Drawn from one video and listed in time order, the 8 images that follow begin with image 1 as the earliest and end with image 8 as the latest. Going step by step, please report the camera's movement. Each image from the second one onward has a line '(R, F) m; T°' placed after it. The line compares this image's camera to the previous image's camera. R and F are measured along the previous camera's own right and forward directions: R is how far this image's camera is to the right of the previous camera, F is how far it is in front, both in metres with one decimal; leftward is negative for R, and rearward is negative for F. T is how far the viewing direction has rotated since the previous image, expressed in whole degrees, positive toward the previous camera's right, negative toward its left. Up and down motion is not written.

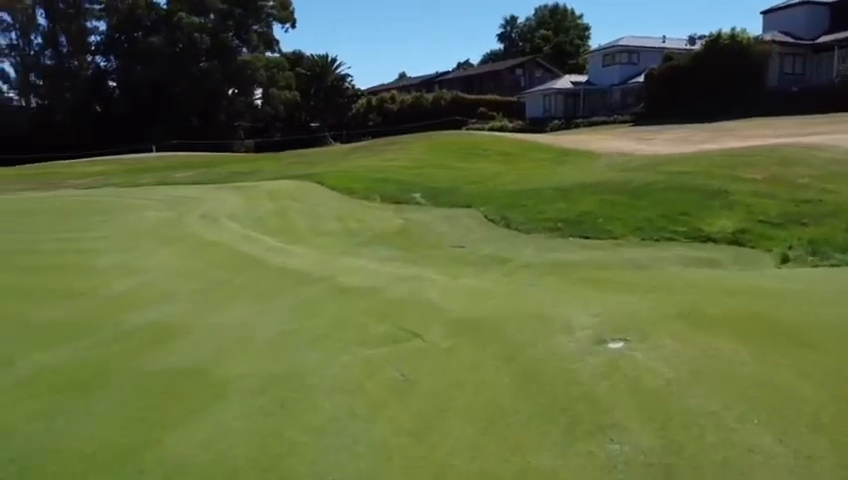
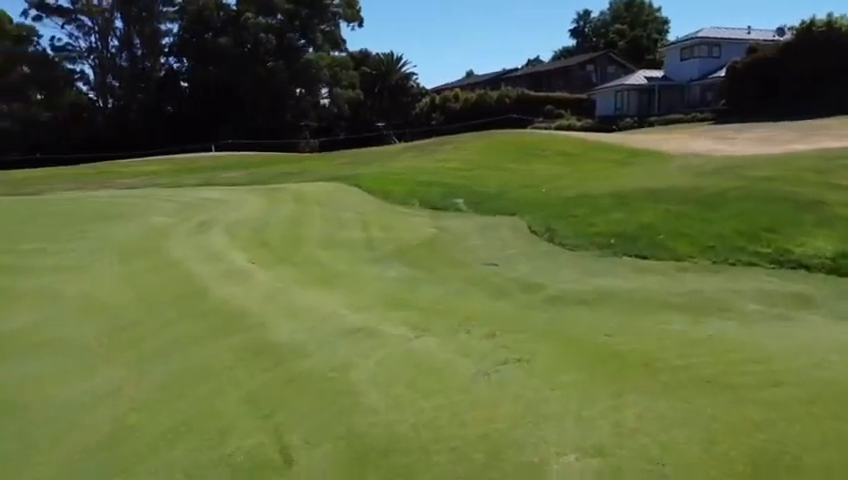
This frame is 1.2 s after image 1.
(+0.6, +1.6) m; -6°
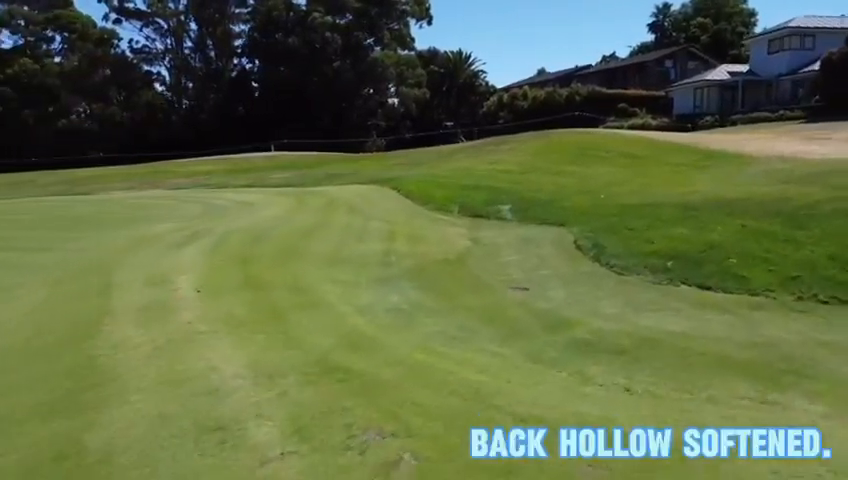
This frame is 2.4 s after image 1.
(+0.6, +1.4) m; -6°
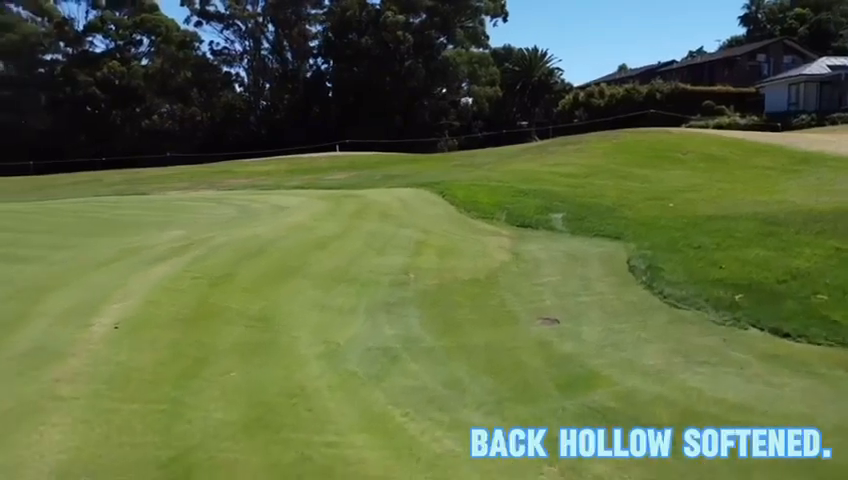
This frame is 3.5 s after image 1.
(+0.6, +1.2) m; -7°
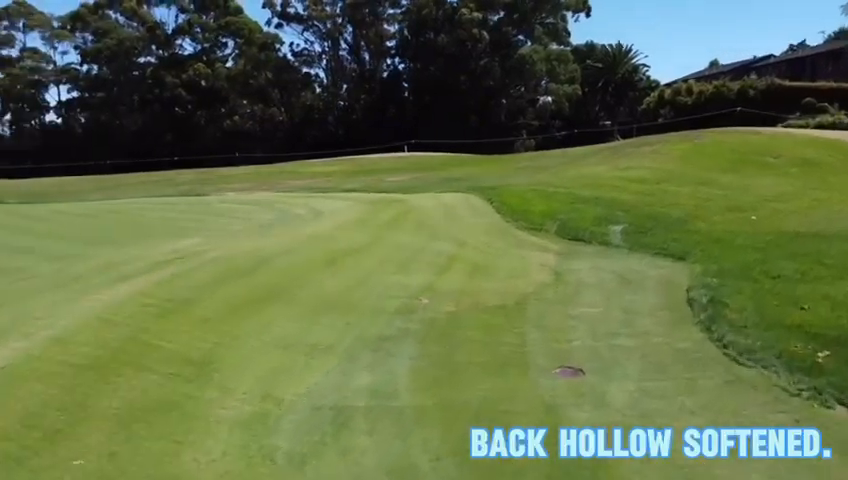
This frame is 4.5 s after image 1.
(+0.7, +1.2) m; -7°
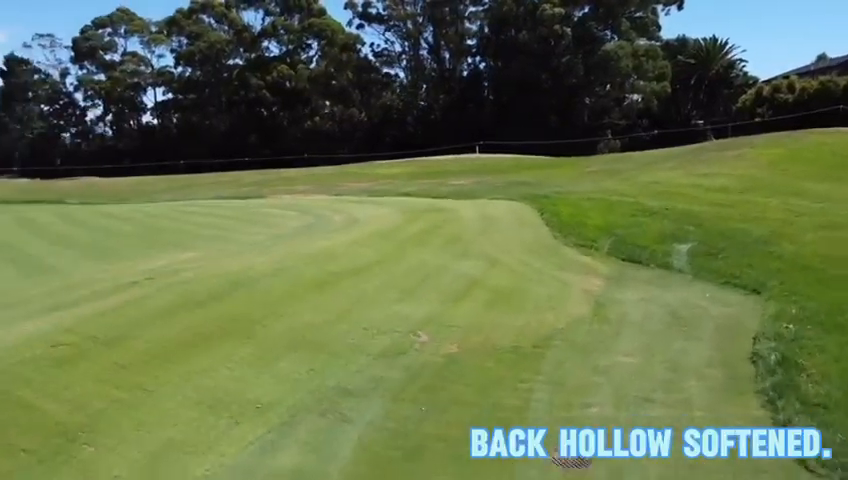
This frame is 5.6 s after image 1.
(+0.7, +1.2) m; -7°
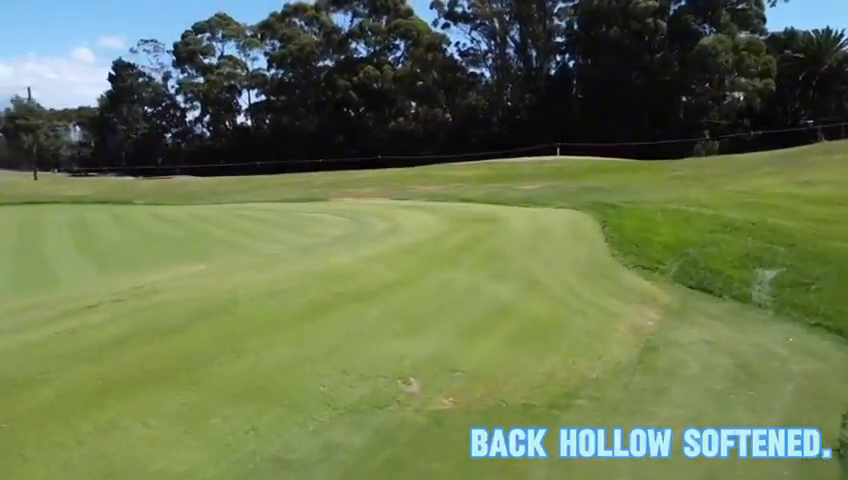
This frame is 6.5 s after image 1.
(+0.6, +1.1) m; -8°
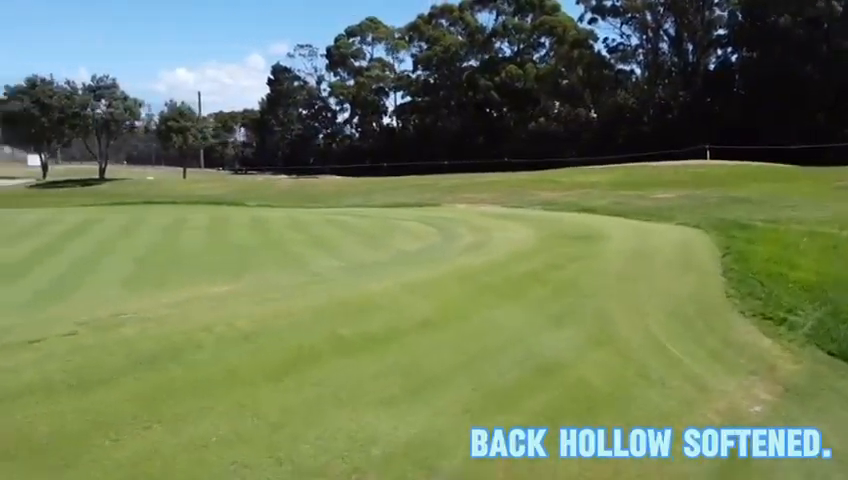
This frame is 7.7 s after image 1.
(+0.9, +1.4) m; -12°
